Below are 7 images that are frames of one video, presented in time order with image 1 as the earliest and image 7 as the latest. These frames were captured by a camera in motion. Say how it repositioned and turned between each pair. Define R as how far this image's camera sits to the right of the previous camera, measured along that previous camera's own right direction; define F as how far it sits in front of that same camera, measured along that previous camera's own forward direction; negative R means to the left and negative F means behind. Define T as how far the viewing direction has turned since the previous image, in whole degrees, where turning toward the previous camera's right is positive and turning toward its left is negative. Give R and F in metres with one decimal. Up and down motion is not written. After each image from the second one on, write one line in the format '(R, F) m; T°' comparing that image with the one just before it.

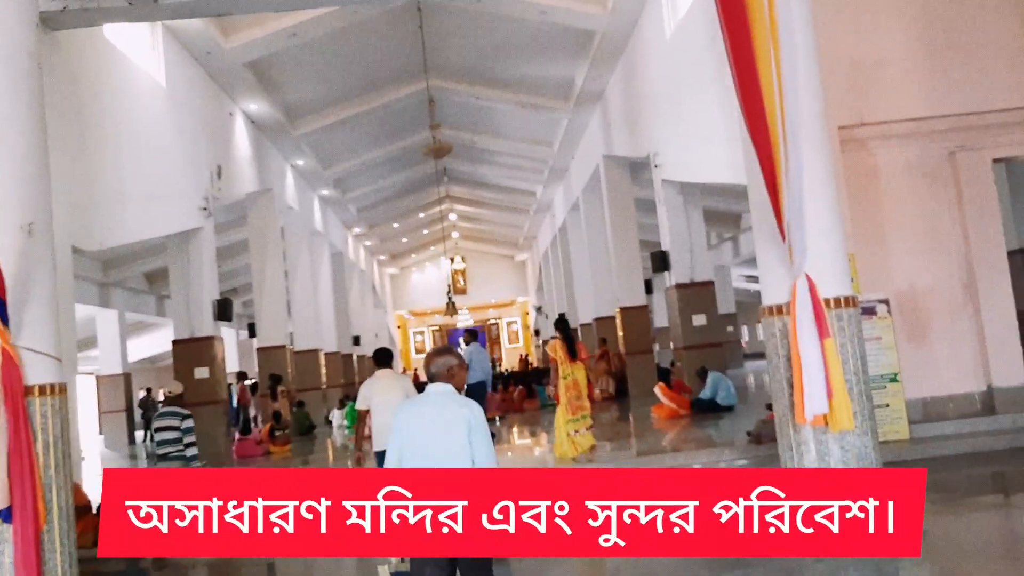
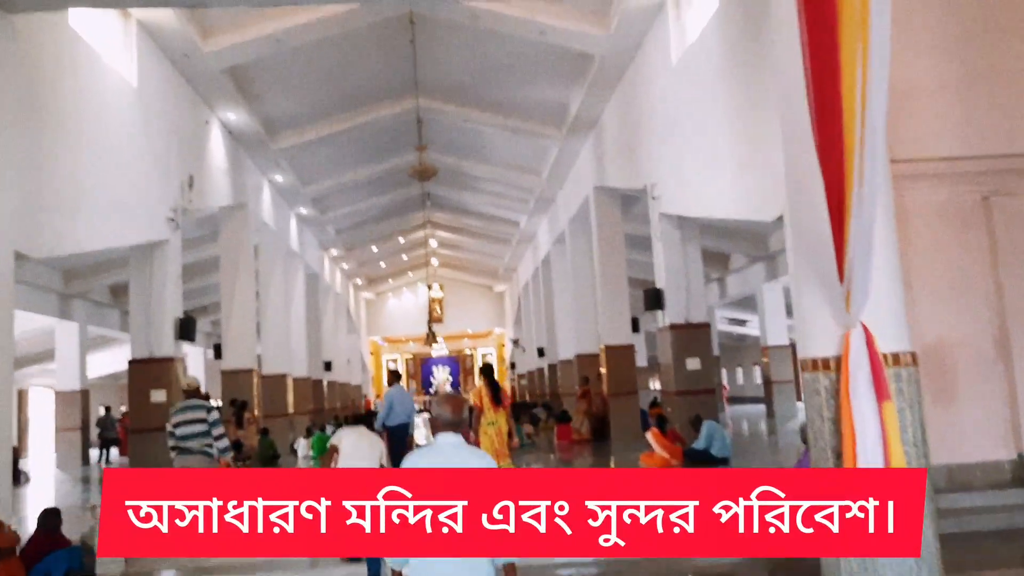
(-0.1, +0.6) m; +2°
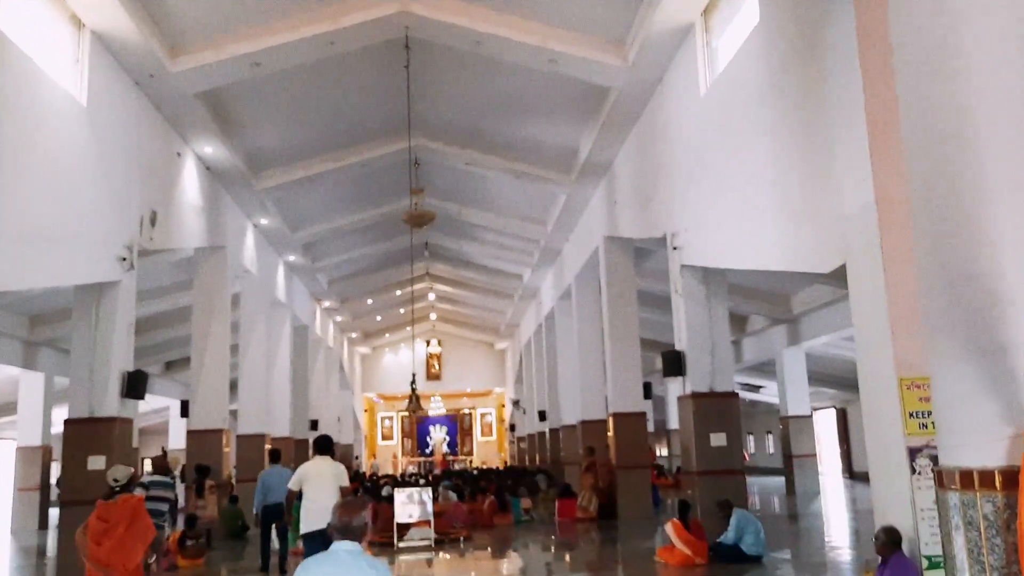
(0.0, +1.2) m; 0°
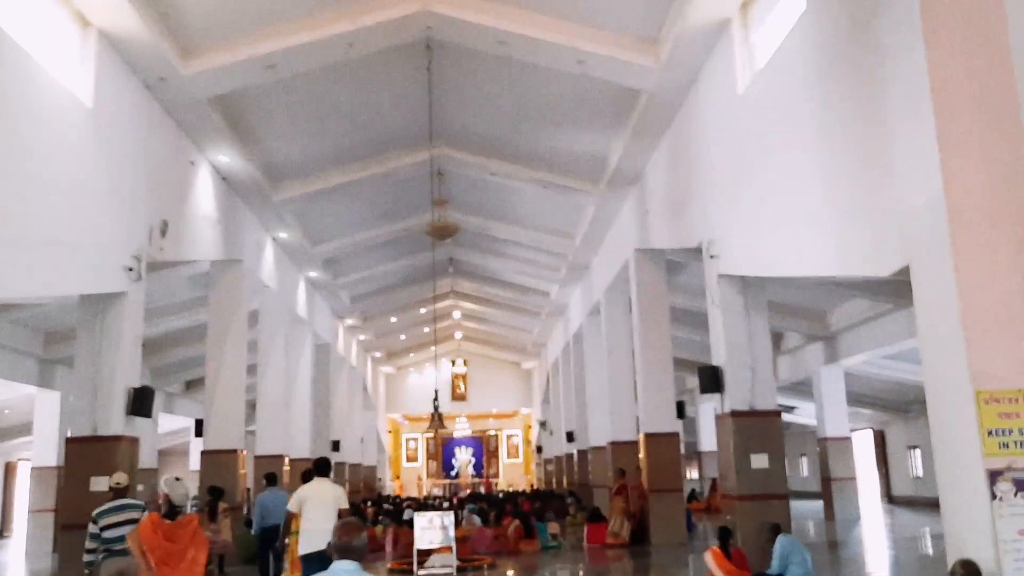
(0.0, +0.5) m; -2°
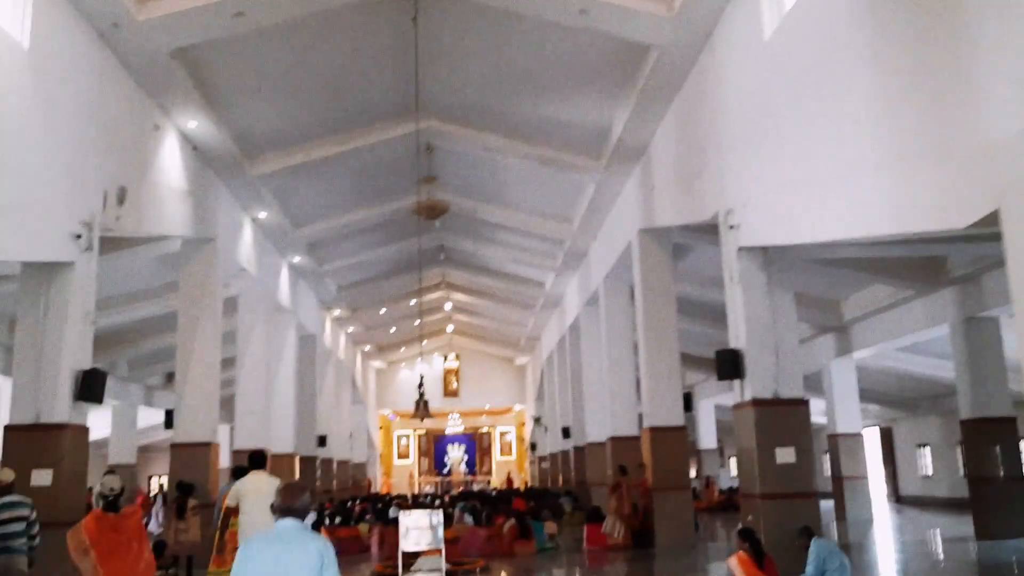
(0.0, +0.9) m; 0°
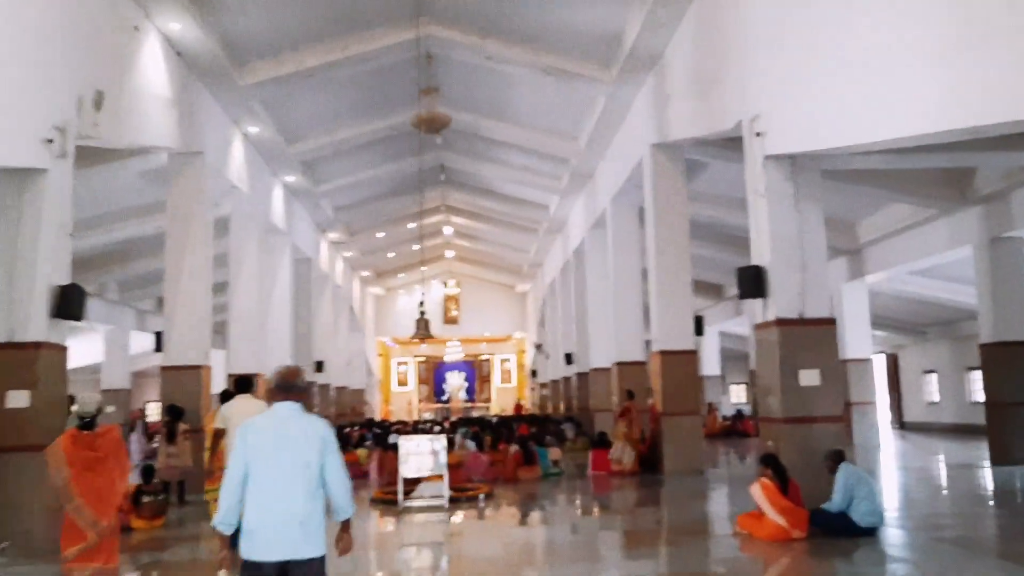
(-0.1, +0.5) m; 0°
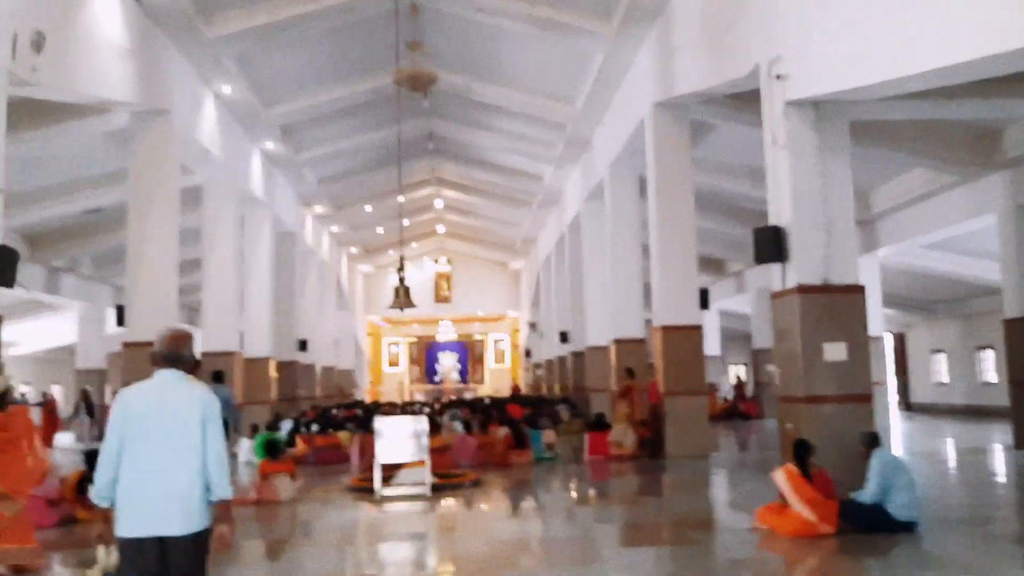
(0.0, +0.8) m; 0°
